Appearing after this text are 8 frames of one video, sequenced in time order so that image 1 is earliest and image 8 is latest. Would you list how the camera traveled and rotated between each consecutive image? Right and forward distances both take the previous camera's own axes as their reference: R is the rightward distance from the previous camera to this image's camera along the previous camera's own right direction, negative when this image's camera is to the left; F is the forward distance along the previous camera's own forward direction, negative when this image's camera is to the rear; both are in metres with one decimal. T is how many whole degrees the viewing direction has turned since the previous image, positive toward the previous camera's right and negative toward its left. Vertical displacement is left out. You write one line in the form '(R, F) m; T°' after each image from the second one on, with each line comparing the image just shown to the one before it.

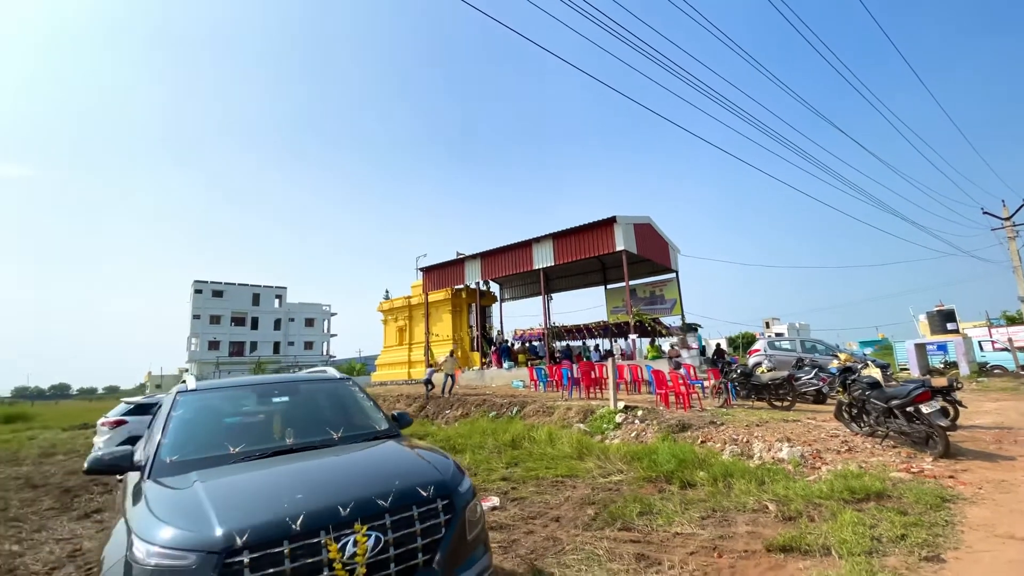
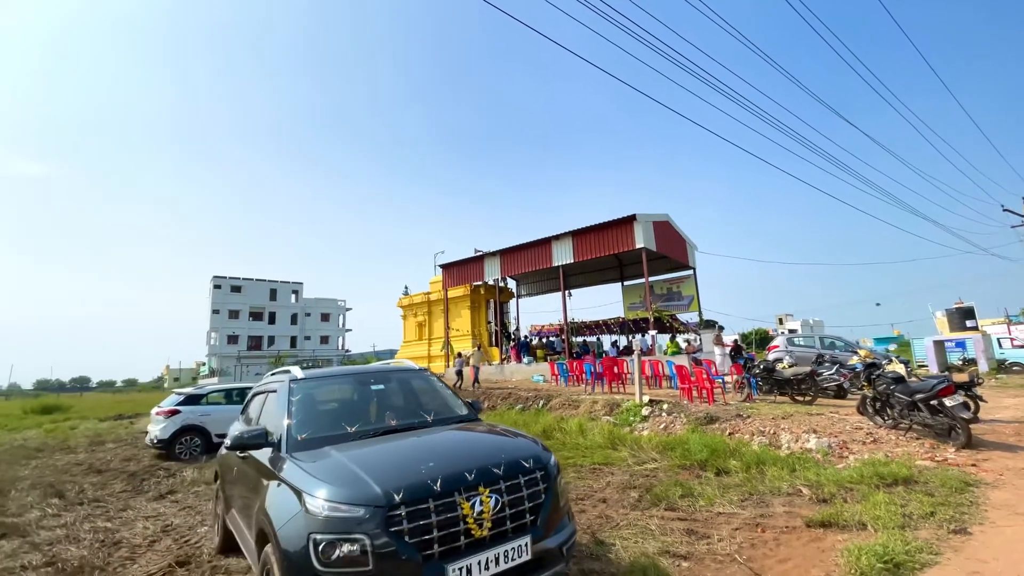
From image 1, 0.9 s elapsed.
(-0.5, -0.5) m; -1°
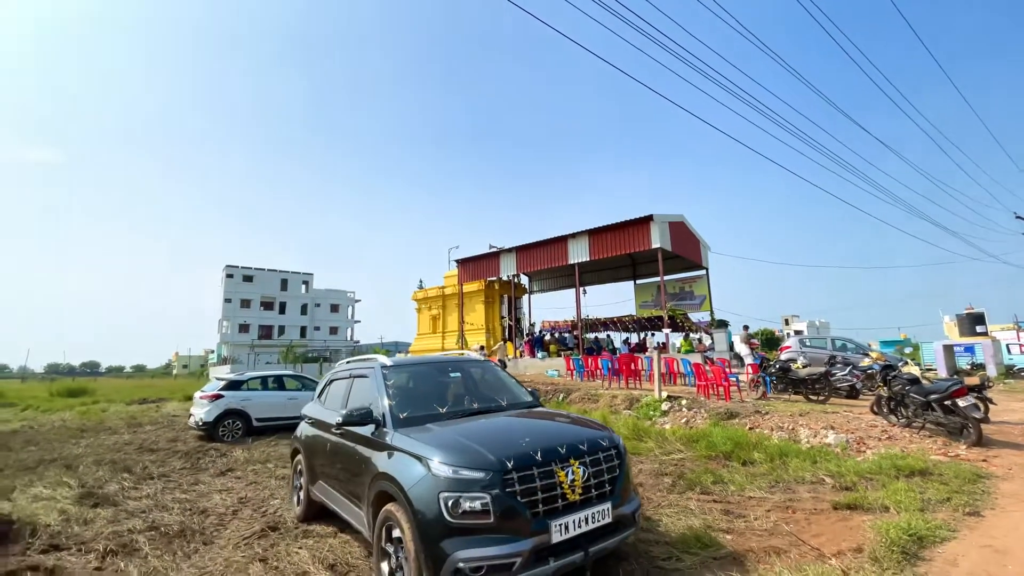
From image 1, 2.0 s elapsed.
(-0.6, -0.5) m; 0°
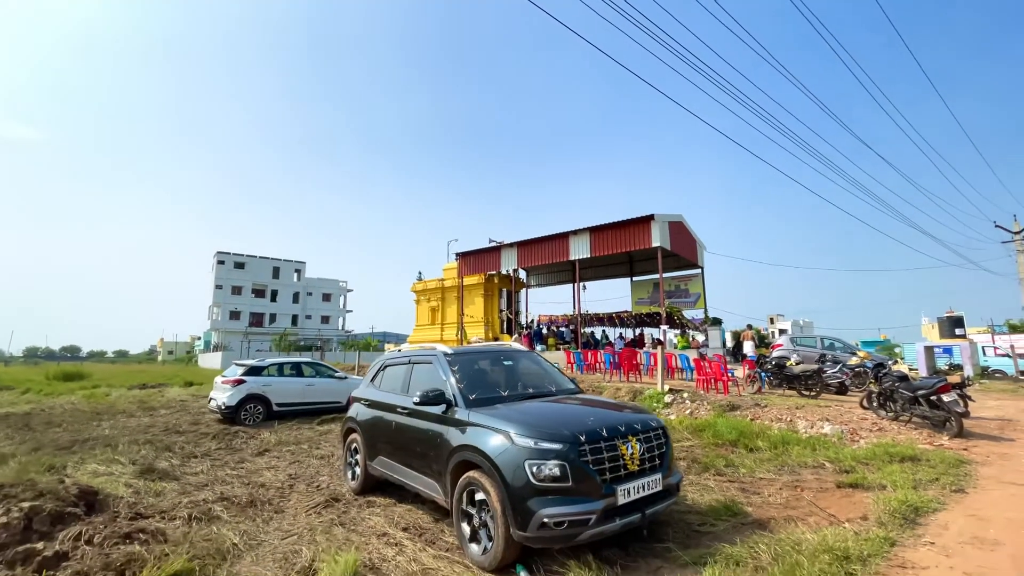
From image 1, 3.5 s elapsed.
(-0.7, -0.5) m; +1°
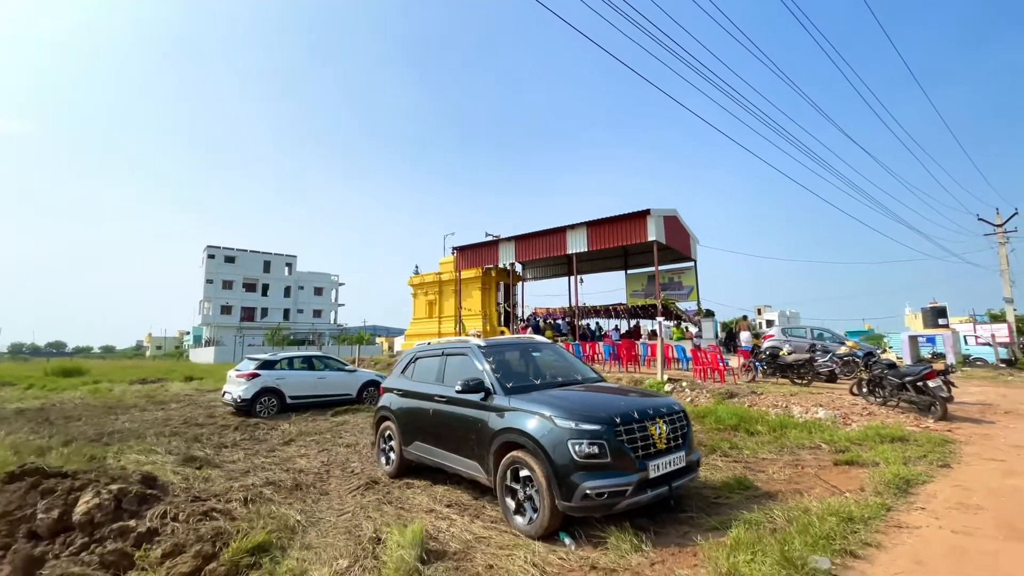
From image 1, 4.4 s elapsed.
(-0.4, -0.4) m; +1°
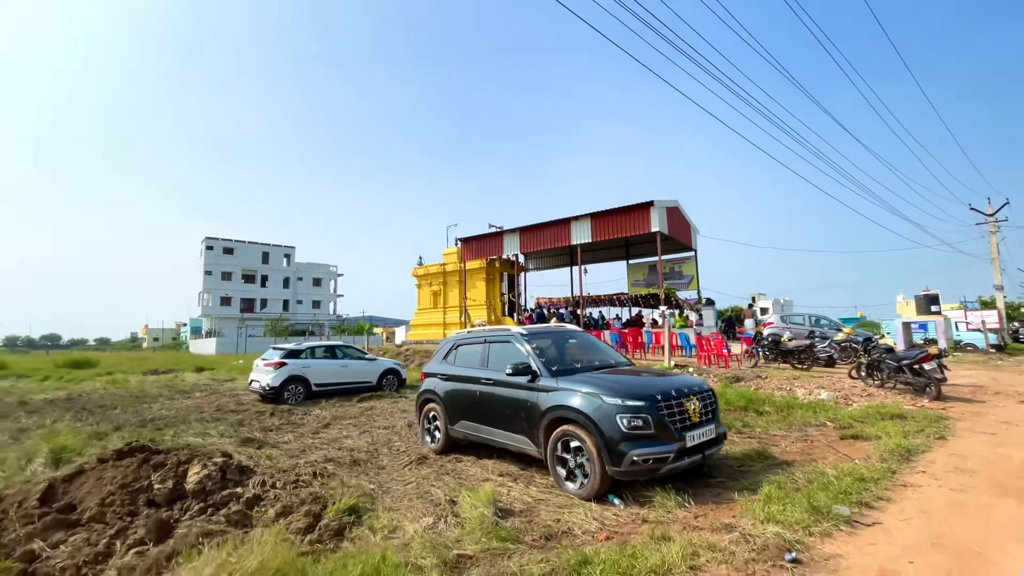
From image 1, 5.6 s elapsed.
(-0.6, -0.6) m; +1°
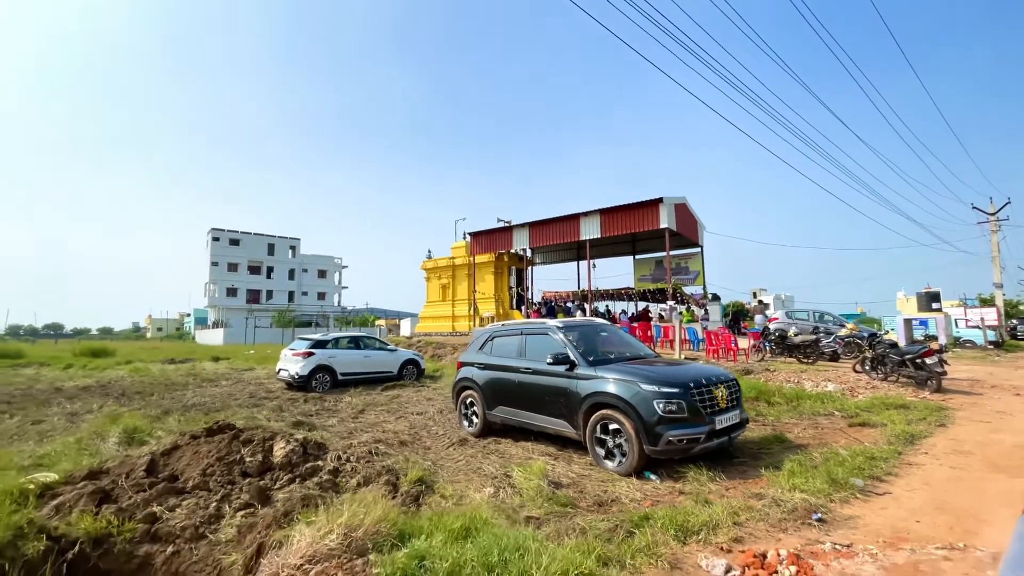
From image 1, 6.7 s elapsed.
(-0.5, -0.5) m; 0°
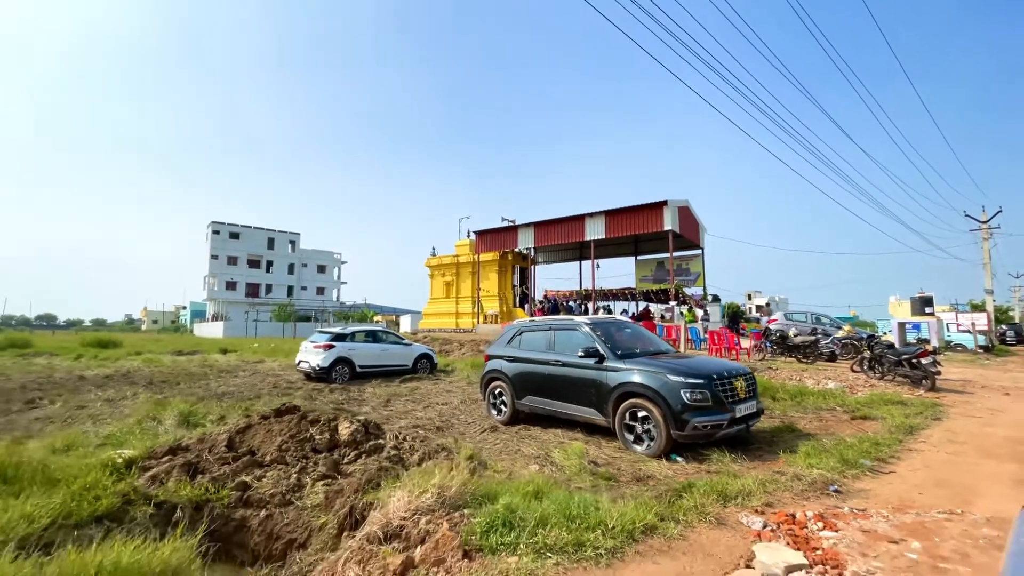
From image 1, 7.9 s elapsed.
(-0.6, -0.5) m; +1°
